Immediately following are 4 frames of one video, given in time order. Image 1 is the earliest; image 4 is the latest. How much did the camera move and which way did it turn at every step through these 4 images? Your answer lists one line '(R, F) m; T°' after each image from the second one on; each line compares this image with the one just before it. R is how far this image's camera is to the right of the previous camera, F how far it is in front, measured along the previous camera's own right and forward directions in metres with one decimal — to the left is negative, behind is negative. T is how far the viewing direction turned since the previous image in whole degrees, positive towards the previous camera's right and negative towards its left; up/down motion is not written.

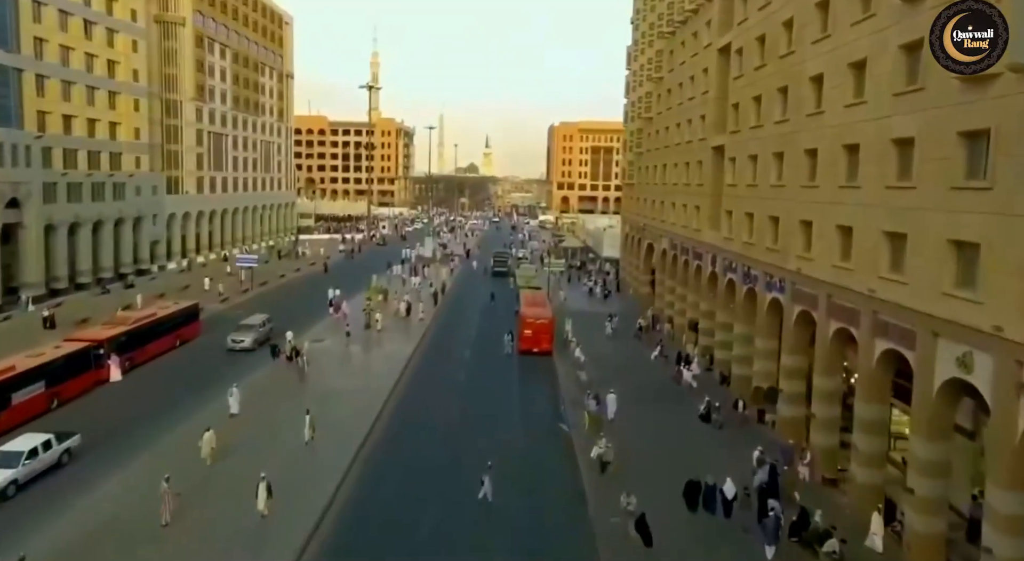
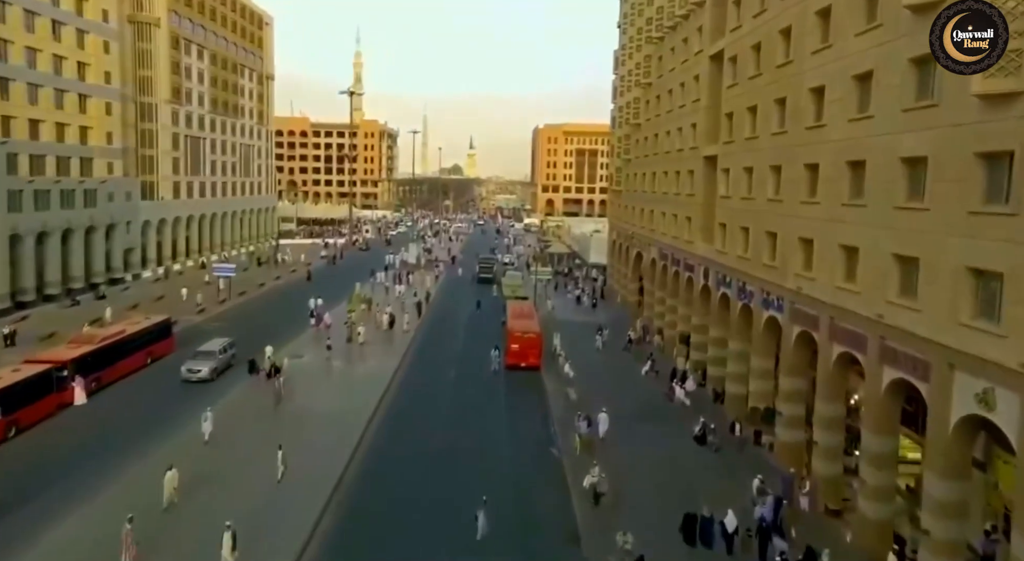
(-0.1, +1.1) m; +1°
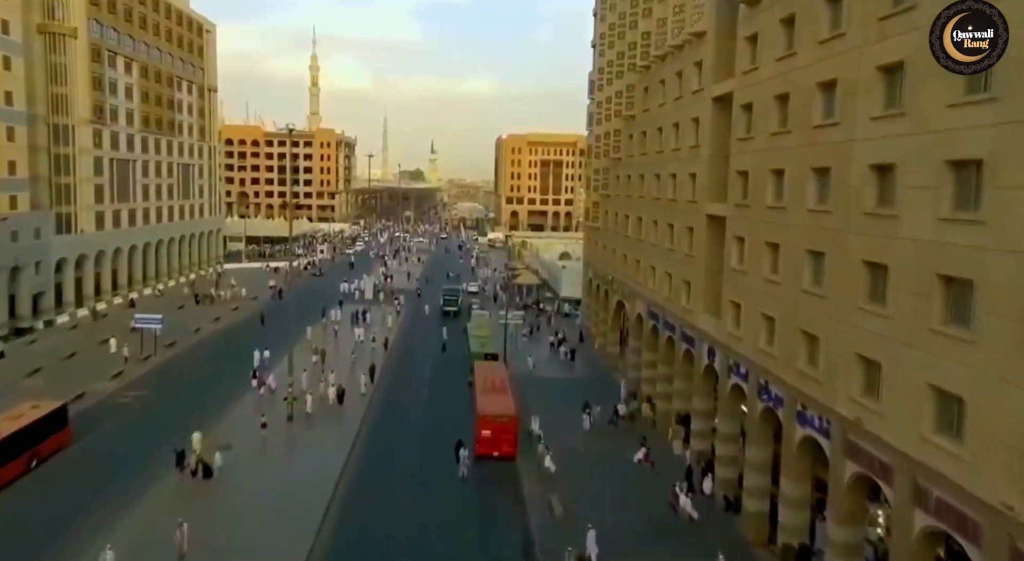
(-0.4, +5.4) m; +3°
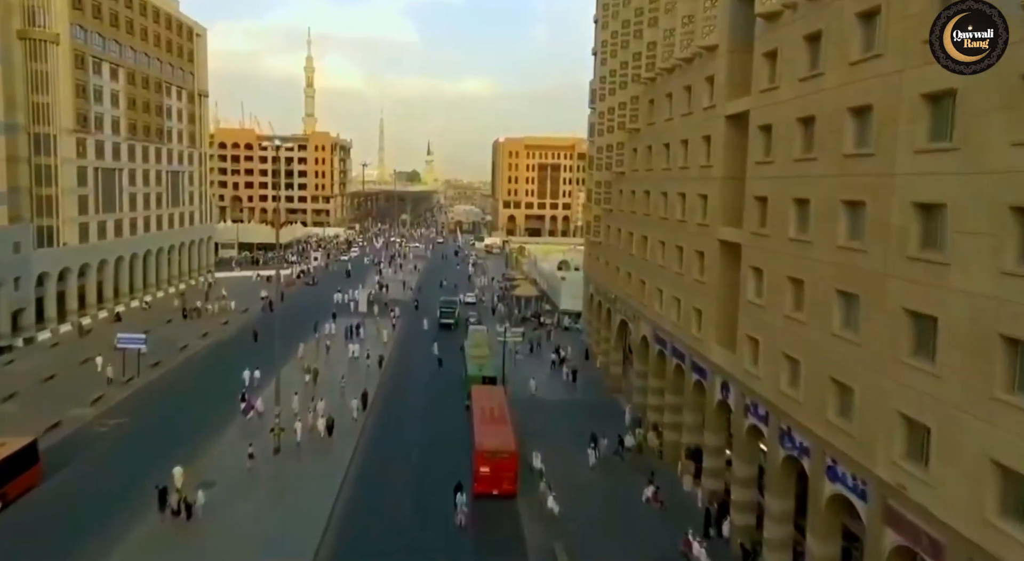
(-0.2, +1.8) m; 0°
